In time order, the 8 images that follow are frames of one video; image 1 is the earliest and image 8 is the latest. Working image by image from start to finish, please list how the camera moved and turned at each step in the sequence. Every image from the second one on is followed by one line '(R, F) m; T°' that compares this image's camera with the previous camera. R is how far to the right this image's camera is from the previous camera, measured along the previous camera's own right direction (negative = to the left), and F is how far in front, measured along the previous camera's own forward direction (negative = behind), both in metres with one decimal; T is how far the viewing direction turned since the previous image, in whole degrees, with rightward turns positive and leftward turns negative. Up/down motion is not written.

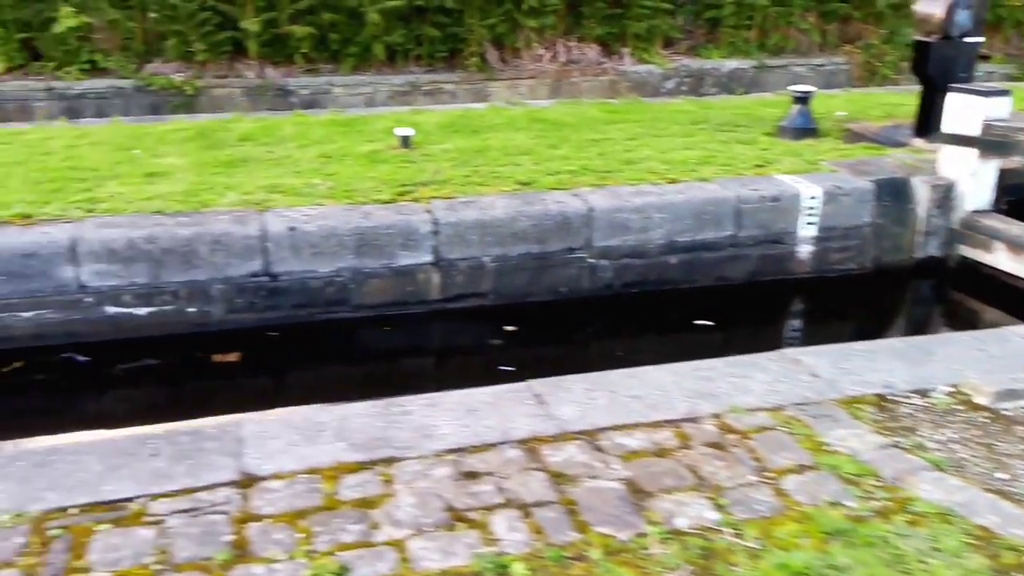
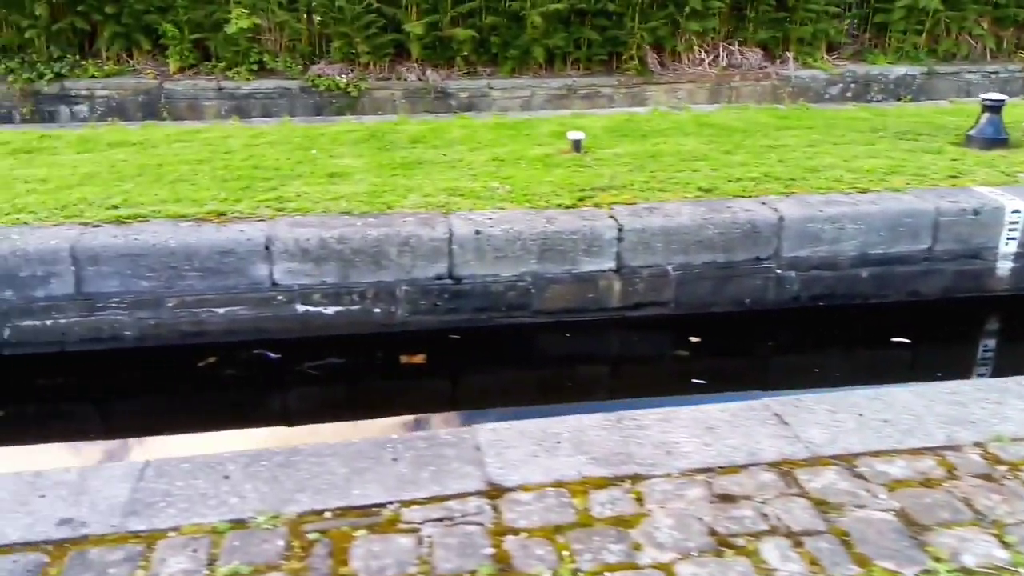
(-0.3, +0.1) m; -7°
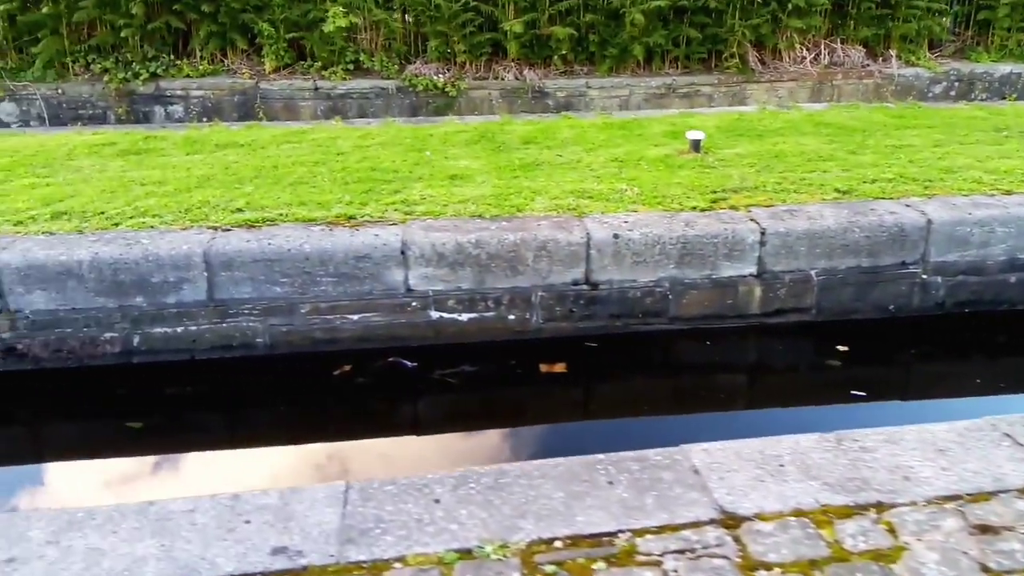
(-0.3, +0.1) m; -3°
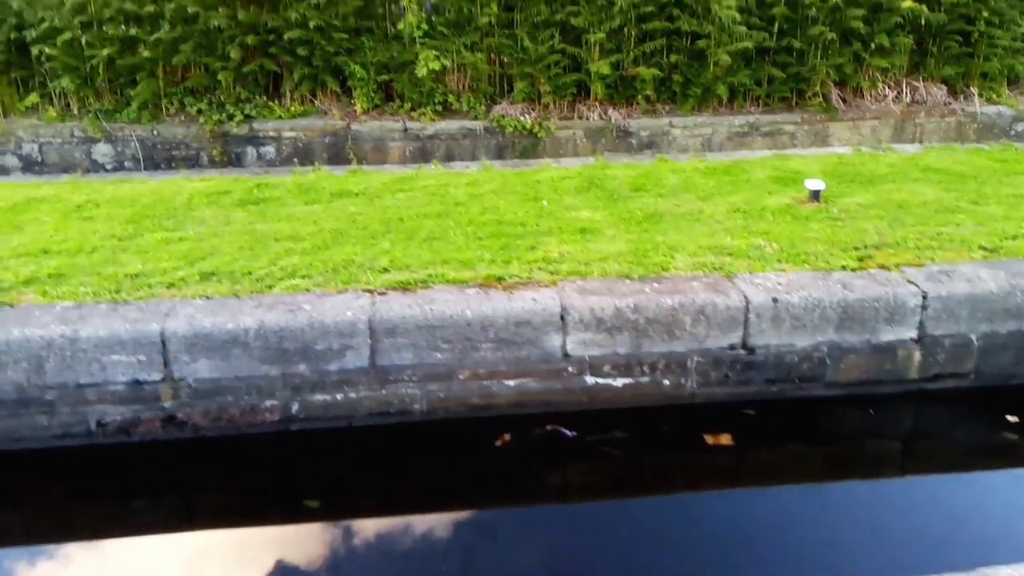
(-0.5, +0.1) m; -1°
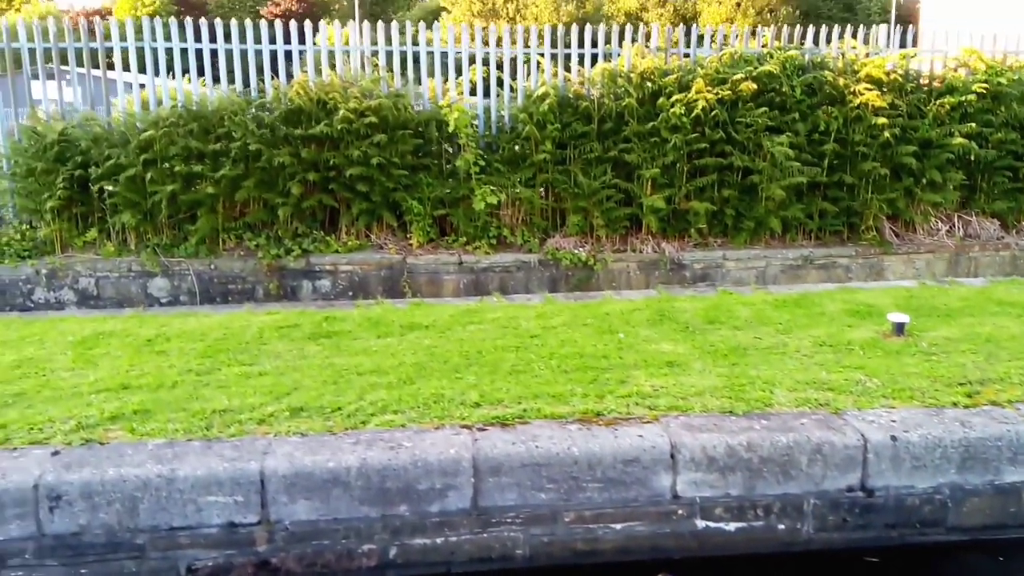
(-0.3, +0.1) m; -1°
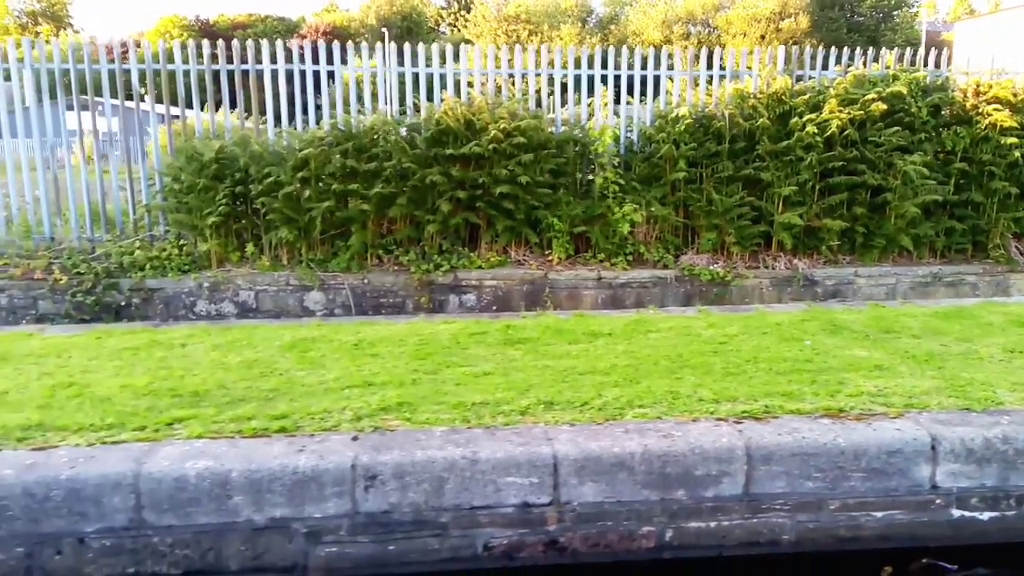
(-0.8, -0.2) m; -2°
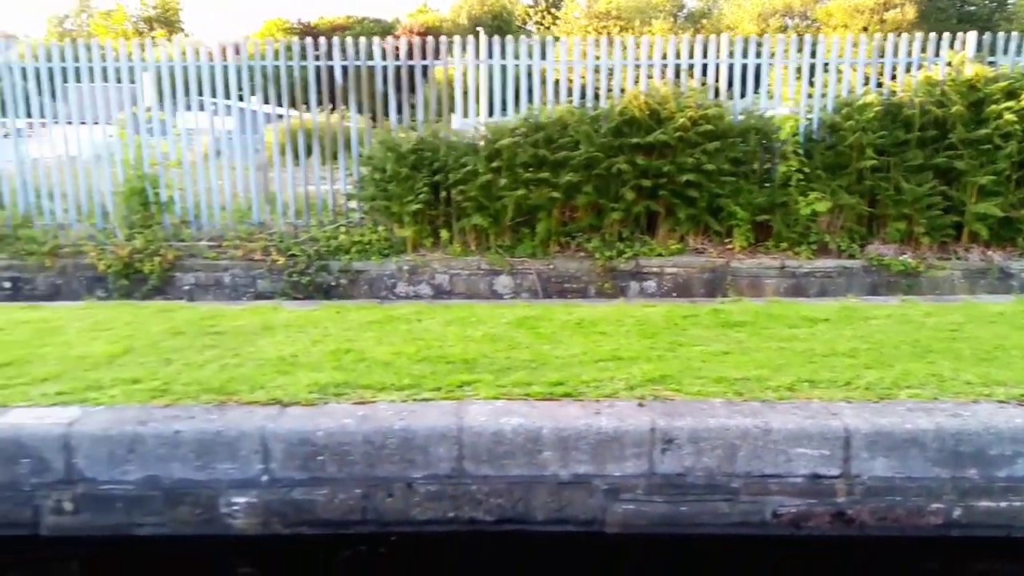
(-0.6, -0.2) m; -7°
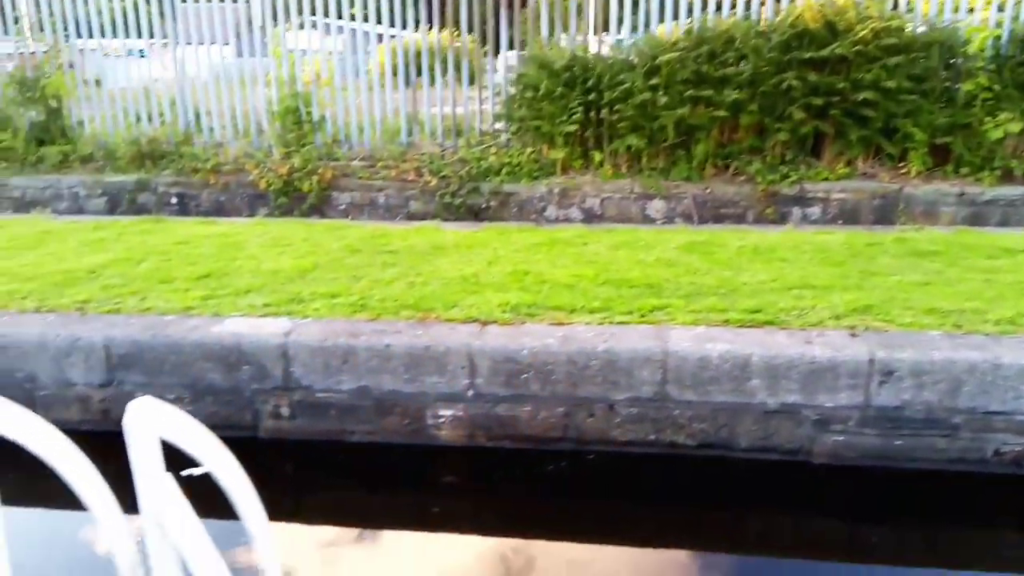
(-0.3, 0.0) m; -8°
